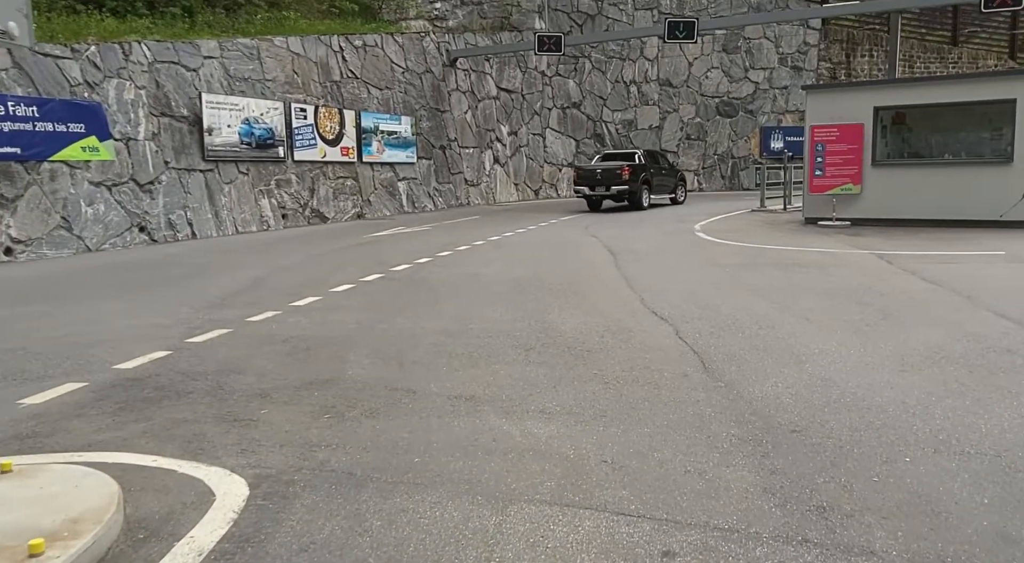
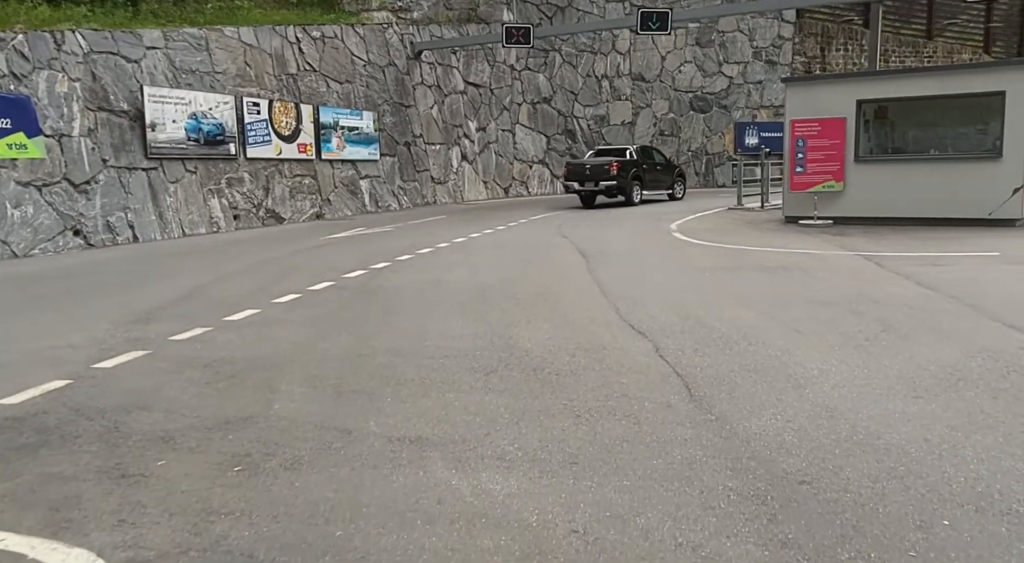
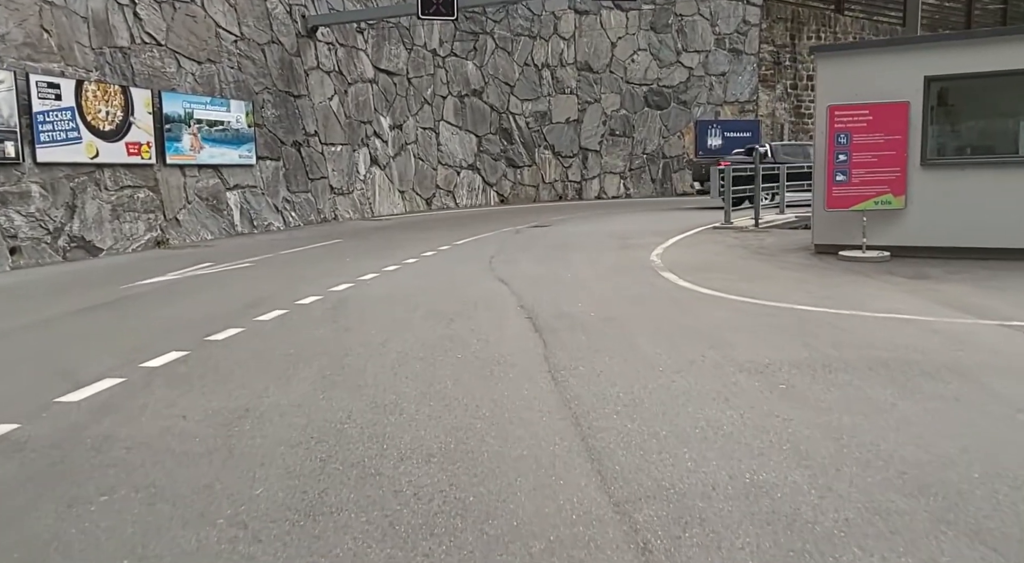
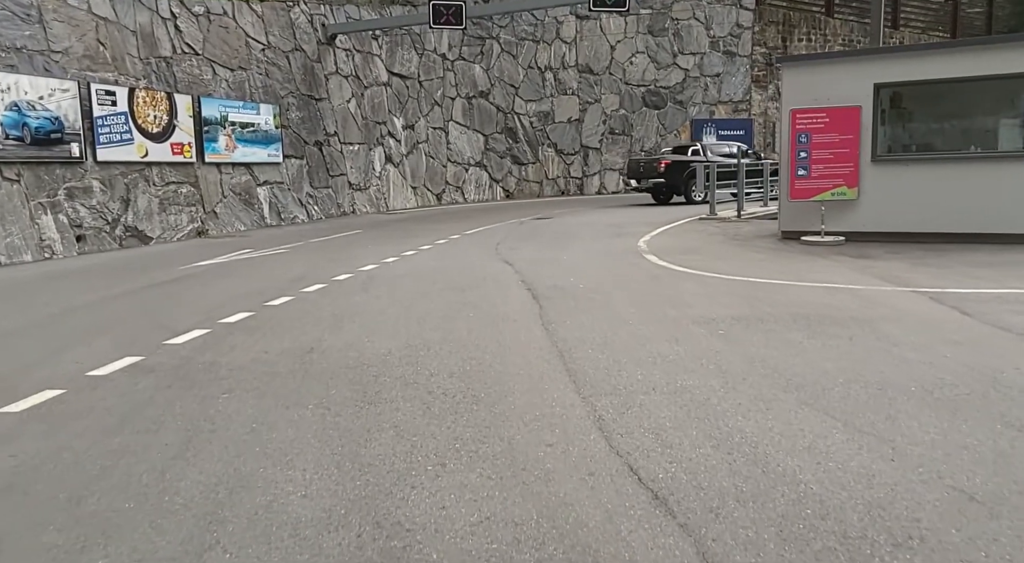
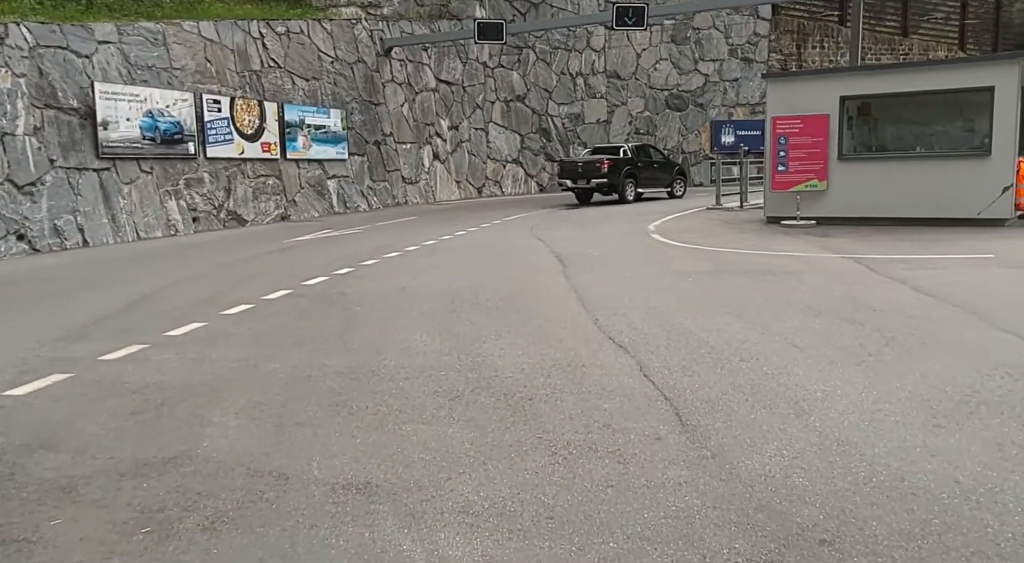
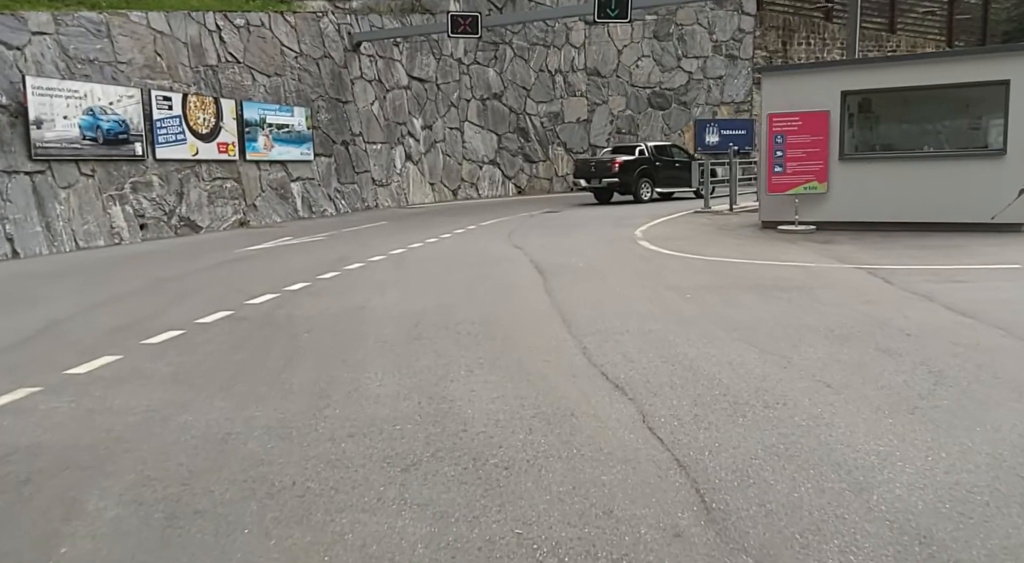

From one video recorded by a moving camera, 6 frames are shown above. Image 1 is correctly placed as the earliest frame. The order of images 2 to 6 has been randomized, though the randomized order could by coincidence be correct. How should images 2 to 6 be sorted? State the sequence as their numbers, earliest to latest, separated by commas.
2, 5, 6, 4, 3
